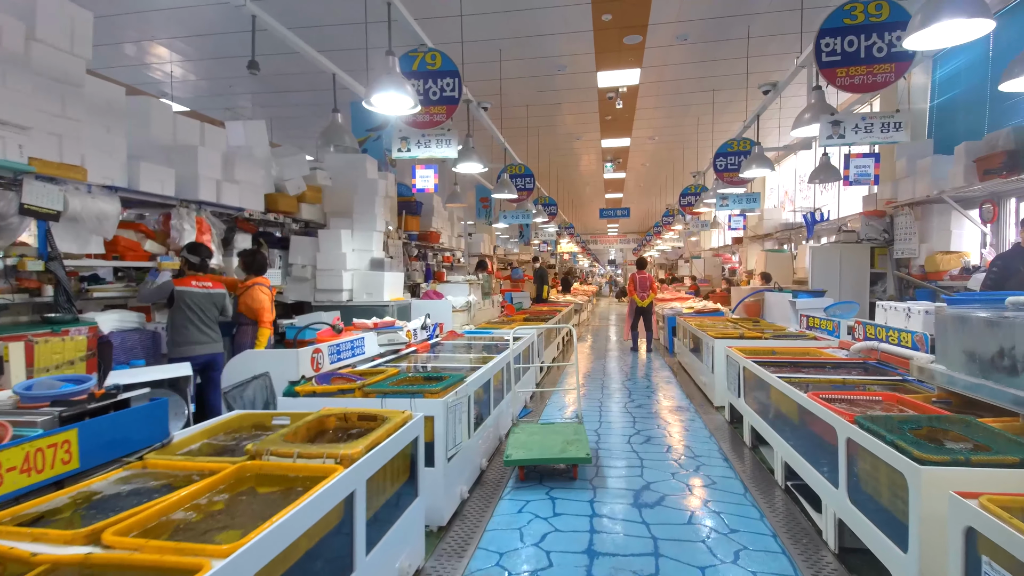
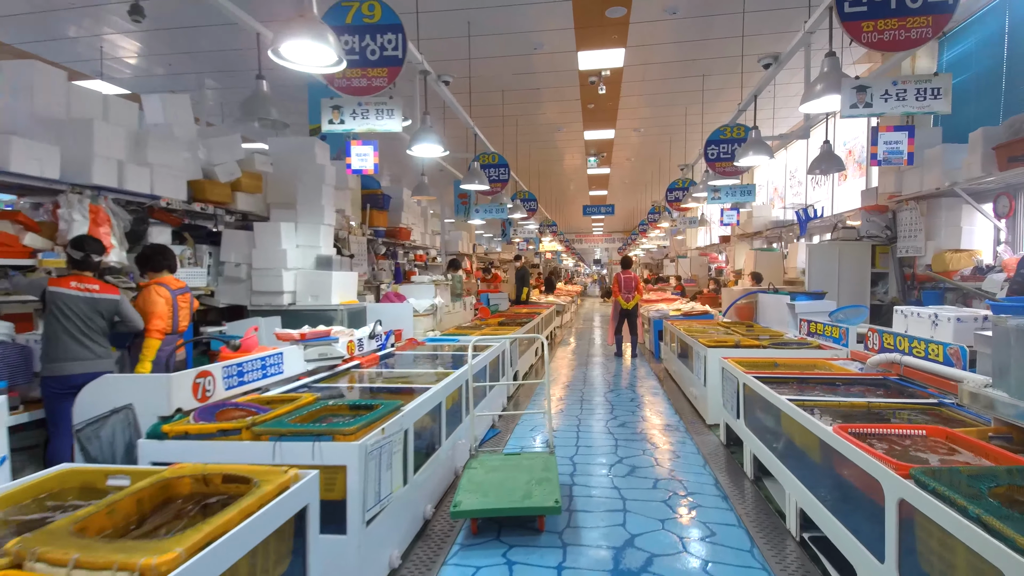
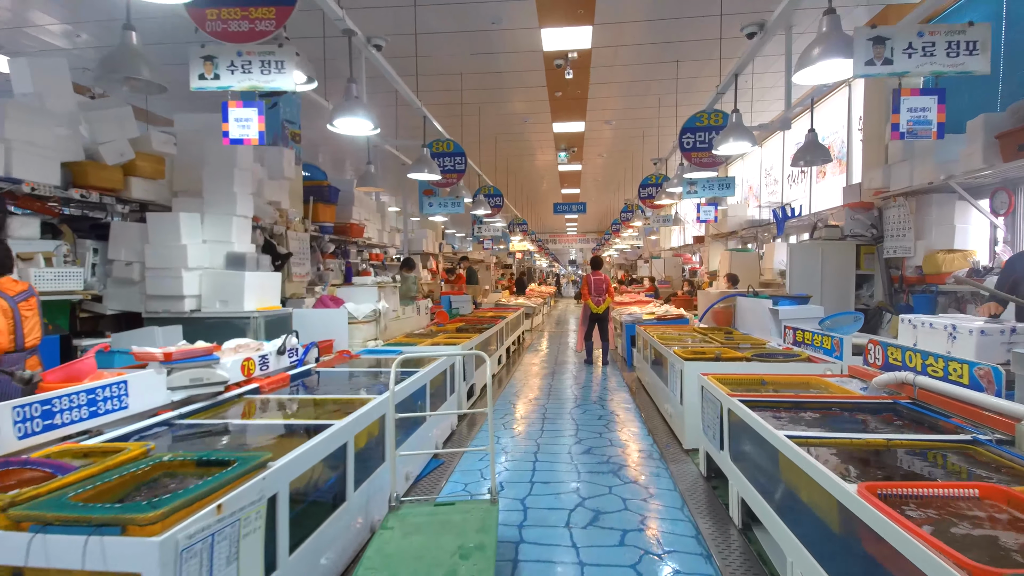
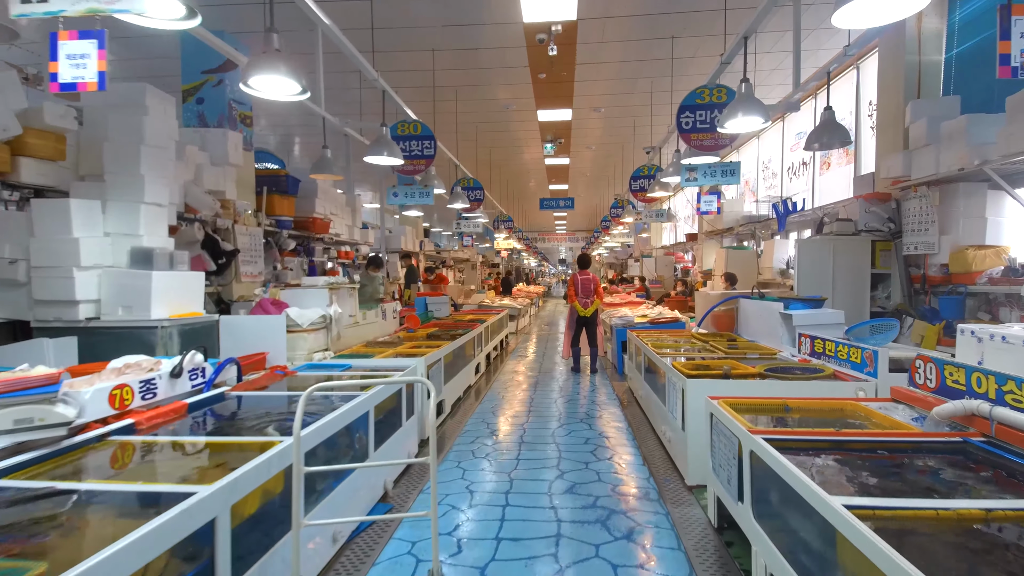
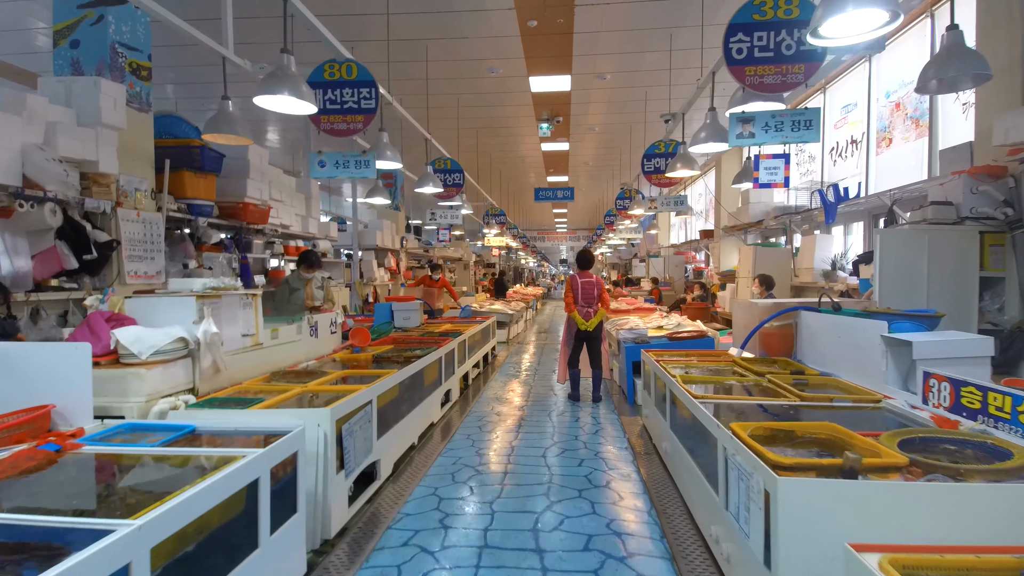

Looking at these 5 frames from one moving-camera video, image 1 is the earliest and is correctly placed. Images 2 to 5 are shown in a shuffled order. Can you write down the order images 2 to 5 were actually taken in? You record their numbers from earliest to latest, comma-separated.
2, 3, 4, 5
